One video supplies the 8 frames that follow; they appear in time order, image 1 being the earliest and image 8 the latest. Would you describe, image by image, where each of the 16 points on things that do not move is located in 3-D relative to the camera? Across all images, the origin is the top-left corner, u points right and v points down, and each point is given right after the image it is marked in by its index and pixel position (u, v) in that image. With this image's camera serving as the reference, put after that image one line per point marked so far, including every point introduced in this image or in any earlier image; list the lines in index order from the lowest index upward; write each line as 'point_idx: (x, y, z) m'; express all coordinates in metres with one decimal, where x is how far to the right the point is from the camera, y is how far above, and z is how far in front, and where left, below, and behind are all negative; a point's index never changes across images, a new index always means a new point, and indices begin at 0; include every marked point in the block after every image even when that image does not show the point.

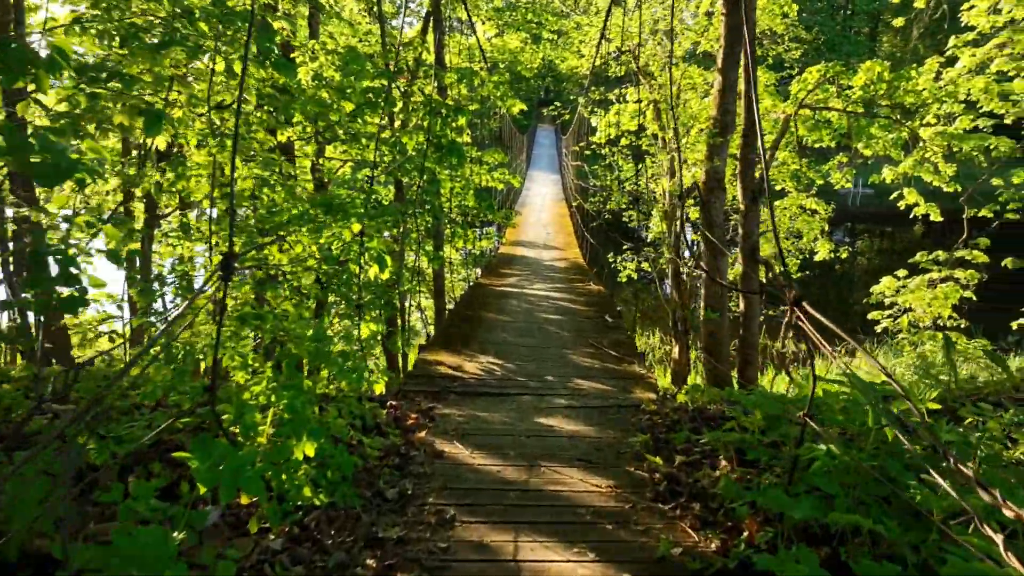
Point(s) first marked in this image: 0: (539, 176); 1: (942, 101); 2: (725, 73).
0: (+0.5, +2.2, +14.4) m
1: (+3.7, +1.6, +6.4) m
2: (+1.3, +1.3, +4.7) m
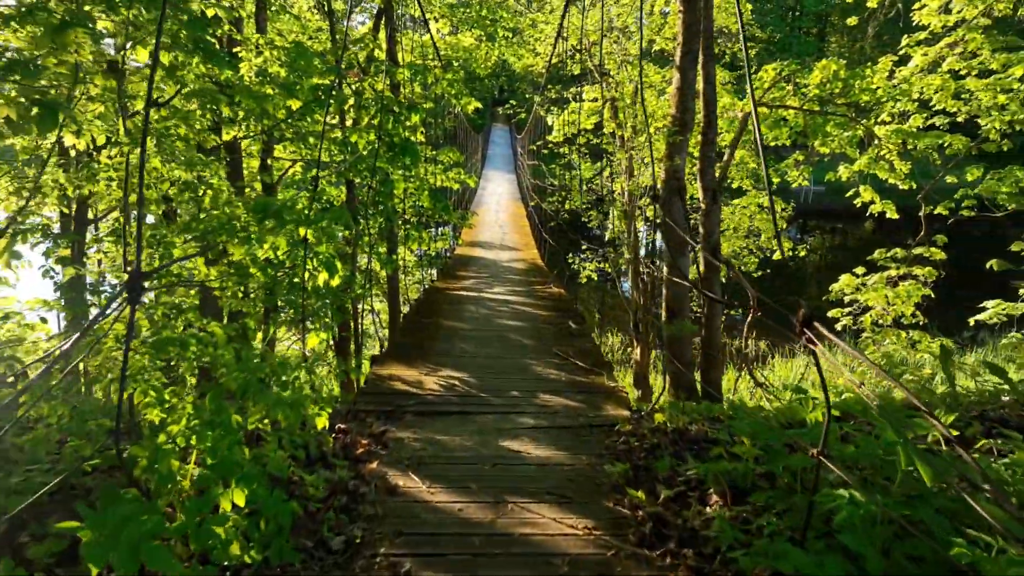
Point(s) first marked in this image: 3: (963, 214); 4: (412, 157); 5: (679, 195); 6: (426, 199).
0: (-0.3, +2.1, +14.3) m
1: (+3.3, +1.6, +6.5) m
2: (+1.1, +1.3, +4.7) m
3: (+4.0, +0.7, +6.7) m
4: (-0.3, +0.4, +2.5) m
5: (+1.1, +0.6, +4.8) m
6: (-0.5, +0.5, +3.9) m
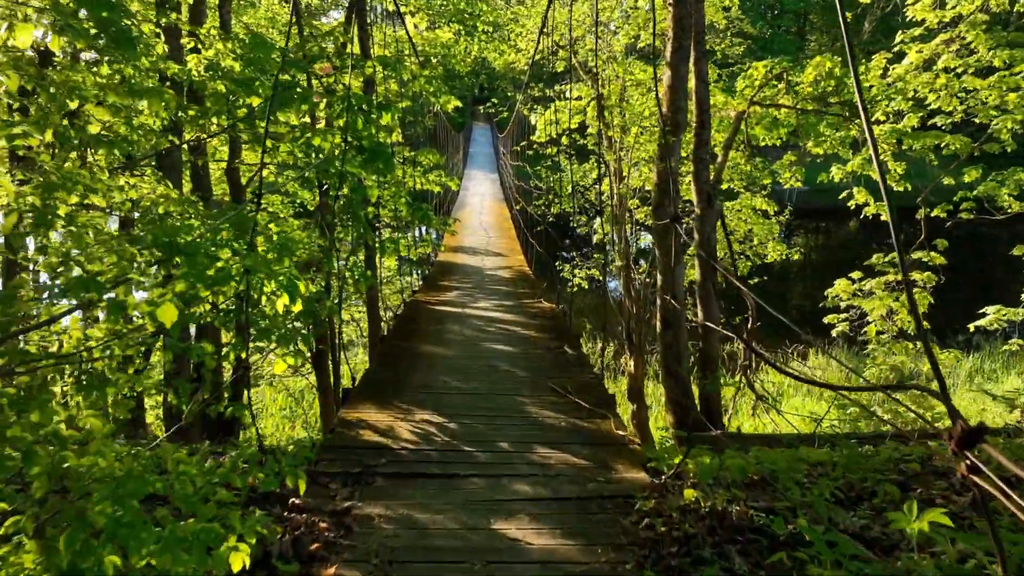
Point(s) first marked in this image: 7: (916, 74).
0: (-0.6, +2.1, +14.0) m
1: (+3.2, +1.6, +6.3) m
2: (+1.0, +1.3, +4.4) m
3: (+3.9, +0.6, +6.5) m
4: (-0.4, +0.4, +2.2) m
5: (+1.0, +0.5, +4.6) m
6: (-0.5, +0.4, +3.7) m
7: (+3.3, +1.8, +6.2) m
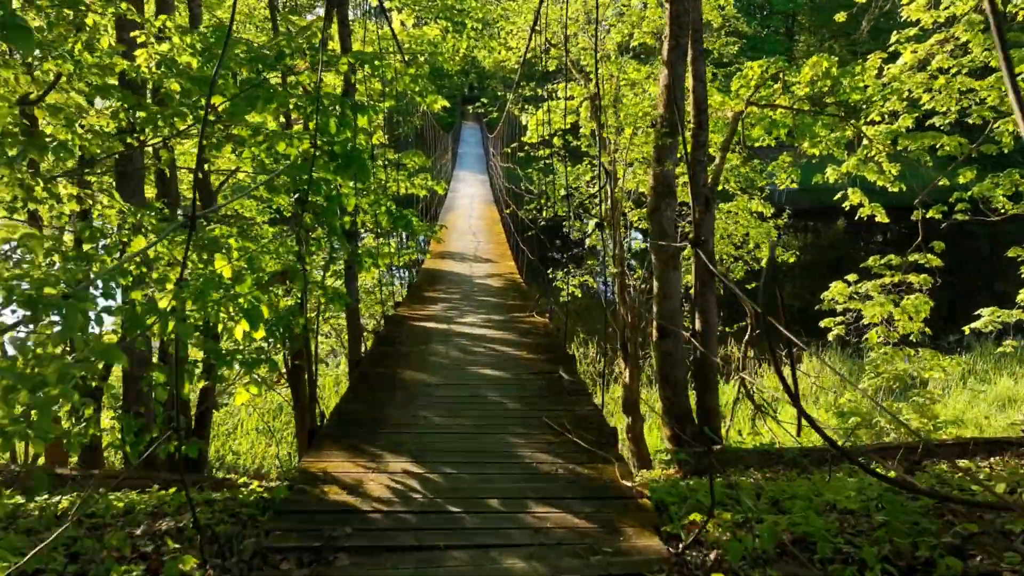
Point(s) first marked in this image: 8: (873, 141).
0: (-0.8, +2.1, +13.8) m
1: (+3.1, +1.6, +6.2) m
2: (+0.9, +1.2, +4.2) m
3: (+3.8, +0.6, +6.4) m
4: (-0.4, +0.3, +2.0) m
5: (+0.9, +0.5, +4.4) m
6: (-0.6, +0.3, +3.4) m
7: (+3.2, +1.7, +6.1) m
8: (+3.0, +1.2, +6.2) m
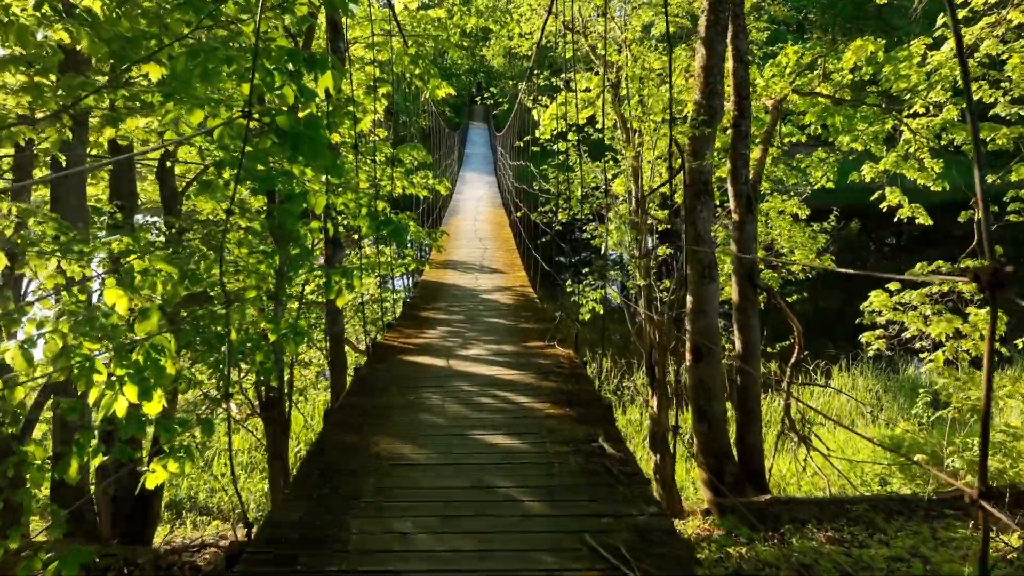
0: (-0.7, +2.0, +13.3) m
1: (+3.2, +1.5, +5.6) m
2: (+1.0, +1.2, +3.7) m
3: (+3.9, +0.5, +5.8) m
4: (-0.4, +0.3, +1.5) m
5: (+1.0, +0.4, +3.8) m
6: (-0.5, +0.3, +2.9) m
7: (+3.3, +1.7, +5.5) m
8: (+3.1, +1.1, +5.6) m
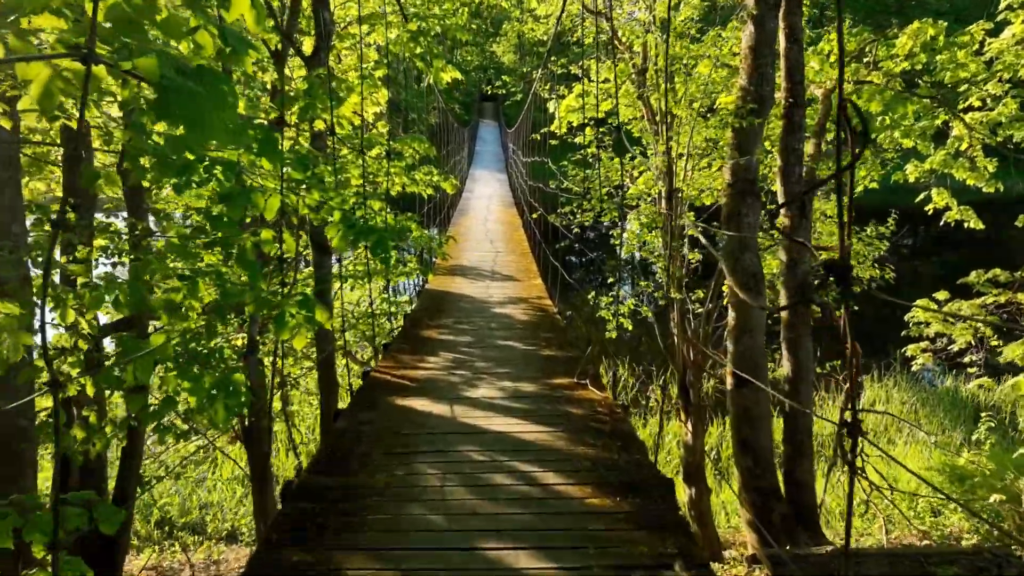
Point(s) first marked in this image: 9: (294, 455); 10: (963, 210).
0: (-0.5, +1.9, +12.8) m
1: (+3.3, +1.4, +5.0) m
2: (+1.0, +1.1, +3.2) m
3: (+4.0, +0.4, +5.2) m
4: (-0.3, +0.2, +1.0) m
5: (+1.1, +0.4, +3.3) m
6: (-0.5, +0.2, +2.4) m
7: (+3.4, +1.6, +5.0) m
8: (+3.2, +1.1, +5.1) m
9: (-1.3, -1.0, +4.4) m
10: (+3.6, +0.6, +5.9) m
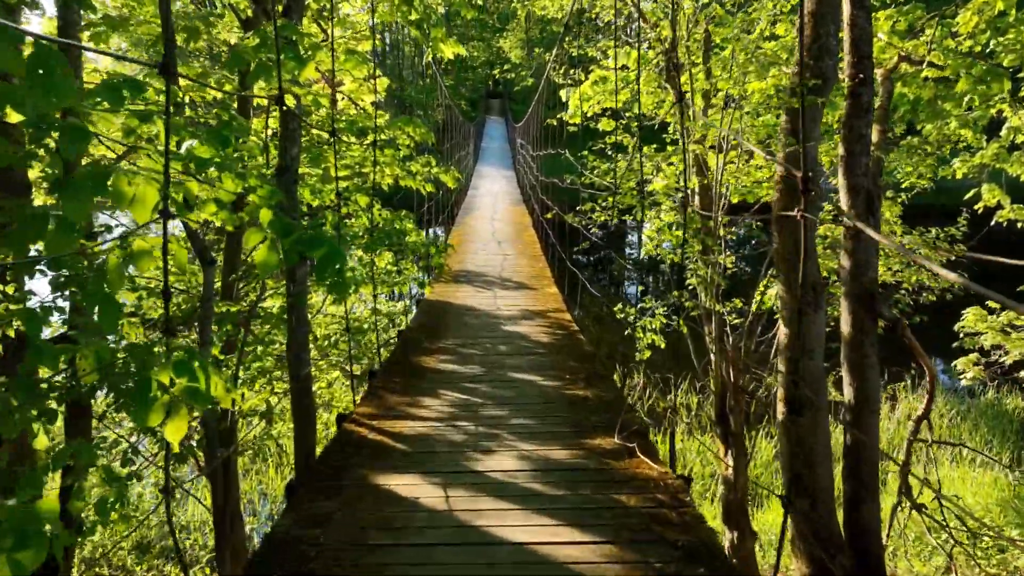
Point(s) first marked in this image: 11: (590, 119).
0: (-0.4, +1.9, +12.3) m
1: (+3.3, +1.4, +4.5) m
2: (+1.1, +1.1, +2.6) m
3: (+4.0, +0.4, +4.7) m
4: (-0.3, +0.1, +0.5) m
5: (+1.1, +0.3, +2.8) m
6: (-0.4, +0.2, +1.9) m
7: (+3.5, +1.6, +4.4) m
8: (+3.2, +1.0, +4.6) m
9: (-1.2, -1.0, +3.9) m
10: (+3.6, +0.6, +5.3) m
11: (+0.5, +1.0, +4.7) m
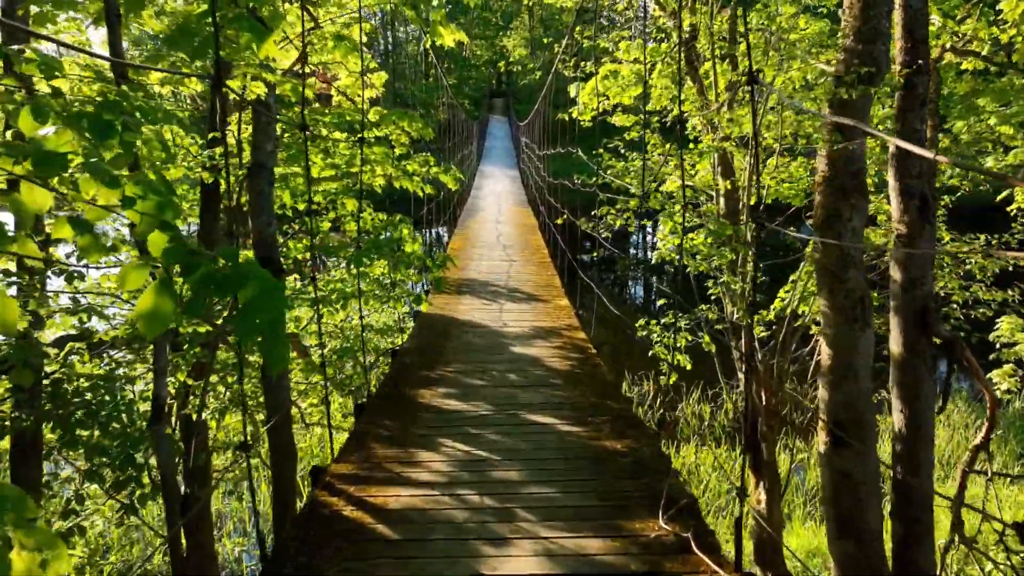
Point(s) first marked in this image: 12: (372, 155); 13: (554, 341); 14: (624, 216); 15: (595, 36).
0: (-0.3, +1.9, +12.0) m
1: (+3.4, +1.3, +4.2) m
2: (+1.1, +1.0, +2.3) m
3: (+4.1, +0.3, +4.3) m
4: (-0.3, +0.1, +0.1) m
5: (+1.1, +0.3, +2.5) m
6: (-0.4, +0.1, +1.6) m
7: (+3.5, +1.5, +4.1) m
8: (+3.3, +1.0, +4.2) m
9: (-1.2, -1.1, +3.6) m
10: (+3.7, +0.5, +5.0) m
11: (+0.5, +1.0, +4.4) m
12: (-0.5, +0.5, +2.6) m
13: (+0.2, -0.2, +3.0) m
14: (+0.6, +0.3, +3.6) m
15: (+0.5, +1.4, +4.3) m
